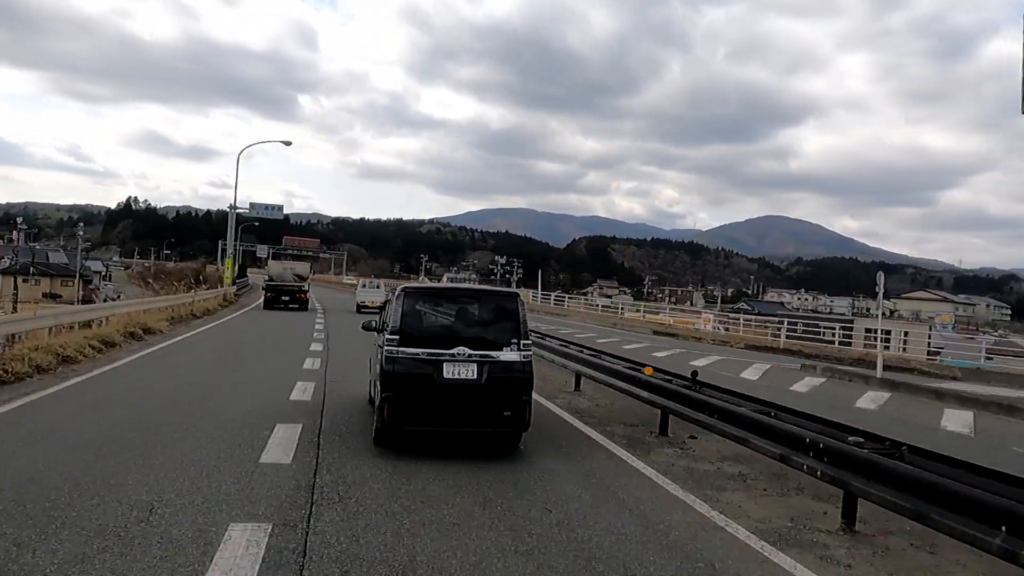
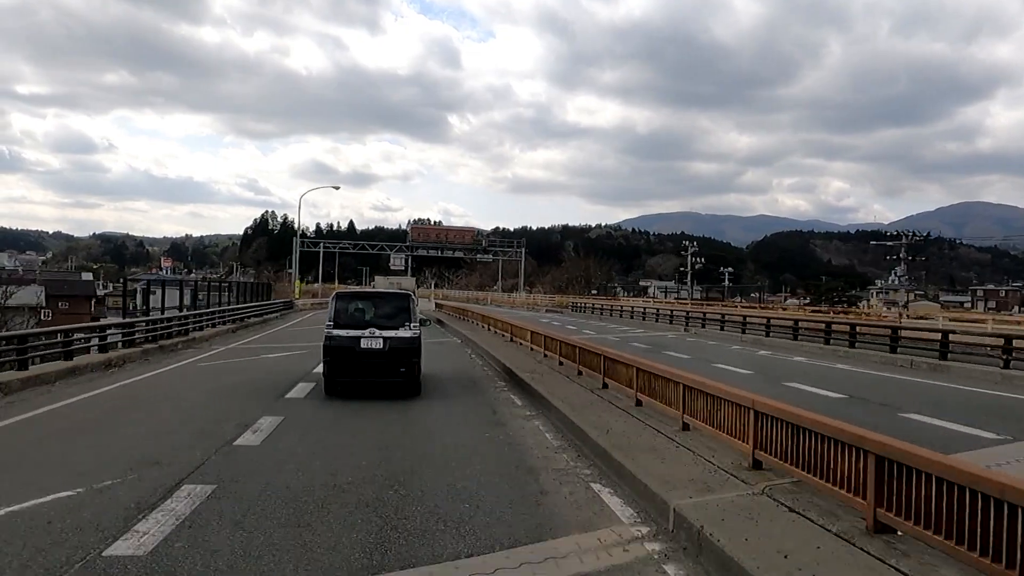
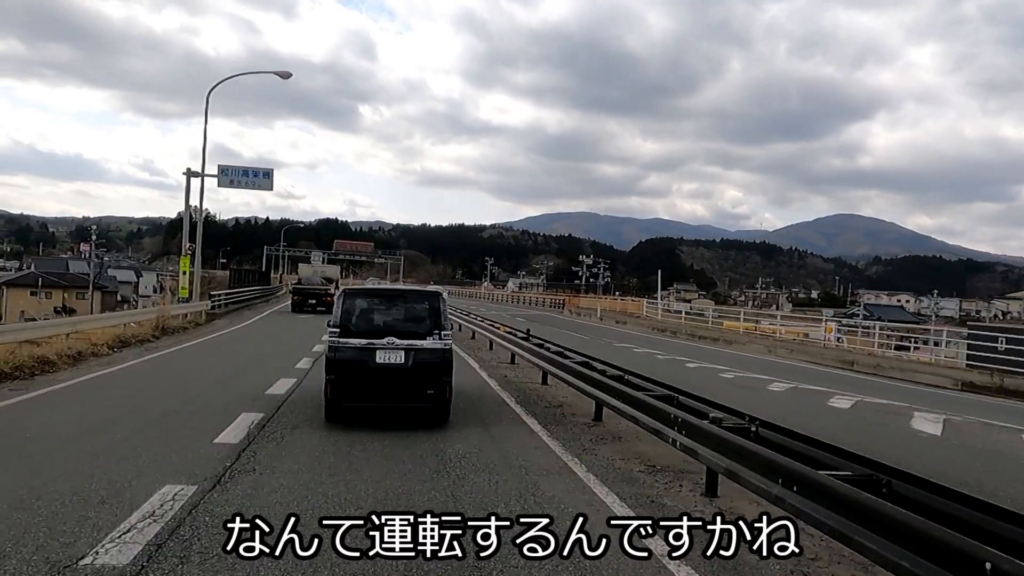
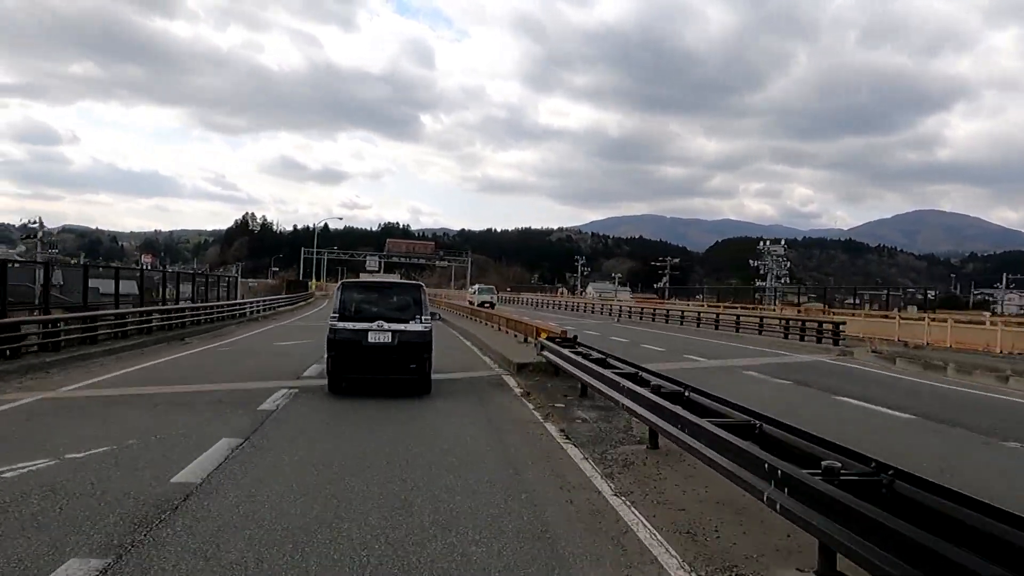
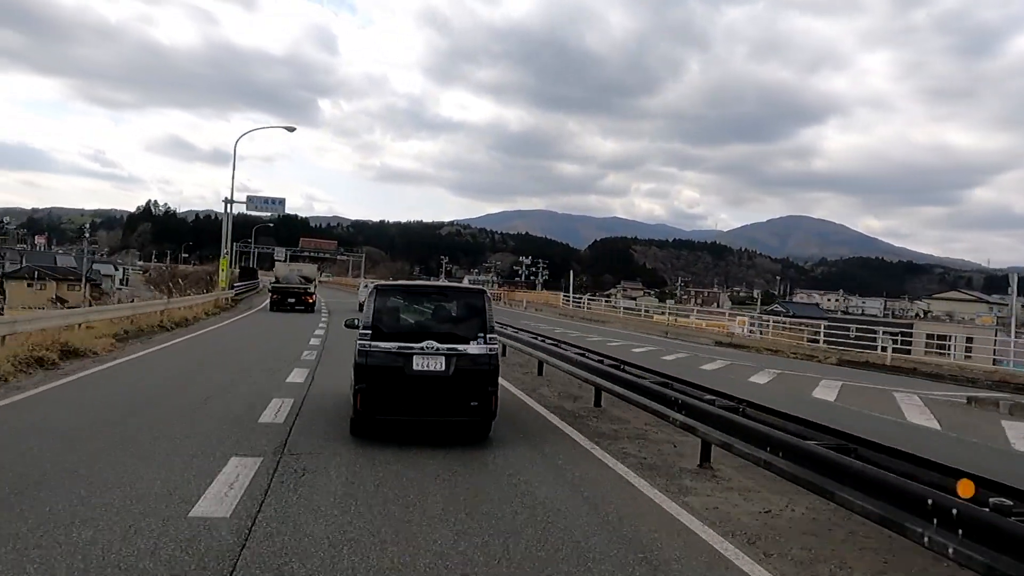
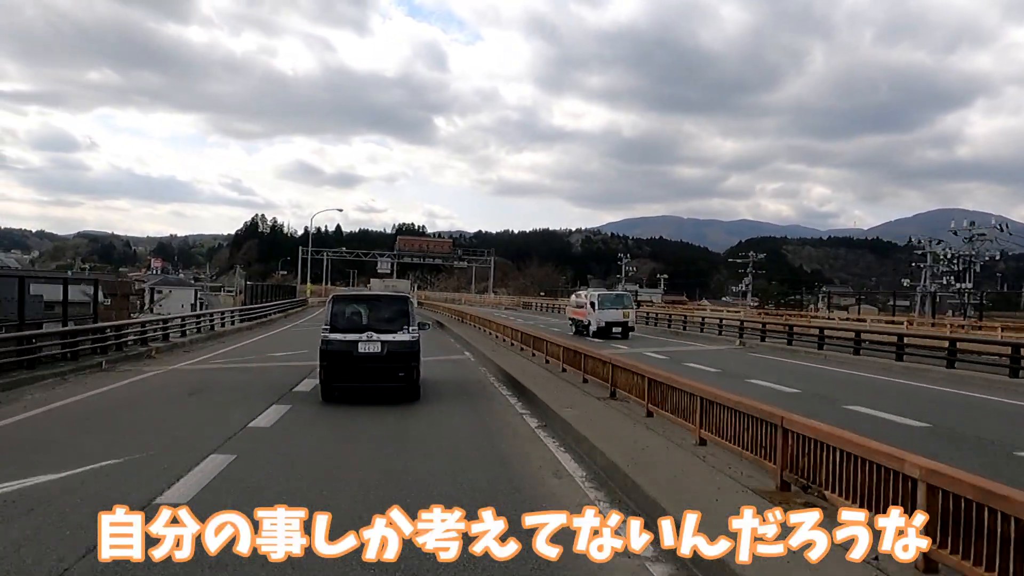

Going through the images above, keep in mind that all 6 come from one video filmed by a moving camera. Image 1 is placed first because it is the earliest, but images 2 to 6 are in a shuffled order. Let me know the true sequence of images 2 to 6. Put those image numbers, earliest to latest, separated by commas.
5, 3, 4, 6, 2
